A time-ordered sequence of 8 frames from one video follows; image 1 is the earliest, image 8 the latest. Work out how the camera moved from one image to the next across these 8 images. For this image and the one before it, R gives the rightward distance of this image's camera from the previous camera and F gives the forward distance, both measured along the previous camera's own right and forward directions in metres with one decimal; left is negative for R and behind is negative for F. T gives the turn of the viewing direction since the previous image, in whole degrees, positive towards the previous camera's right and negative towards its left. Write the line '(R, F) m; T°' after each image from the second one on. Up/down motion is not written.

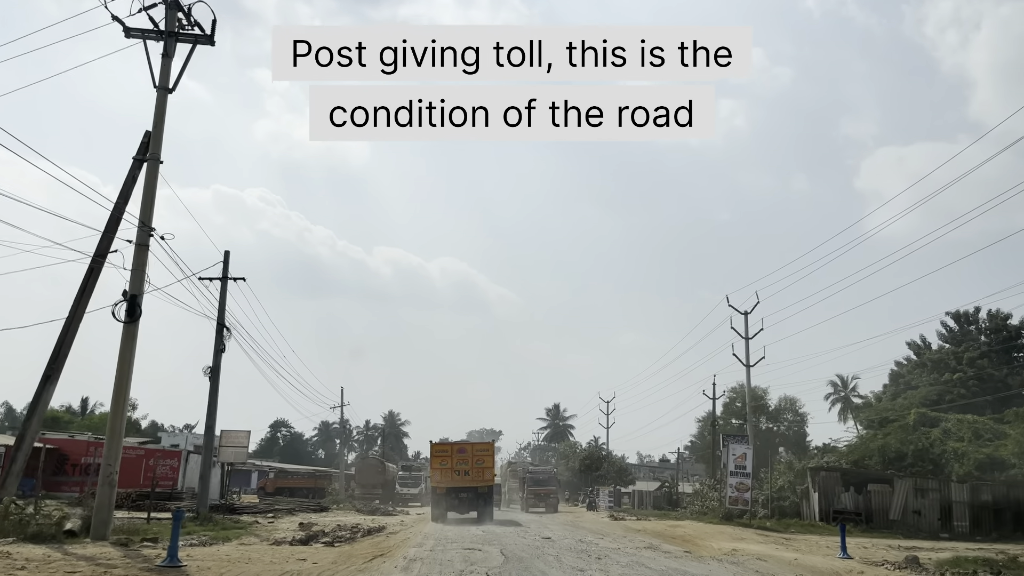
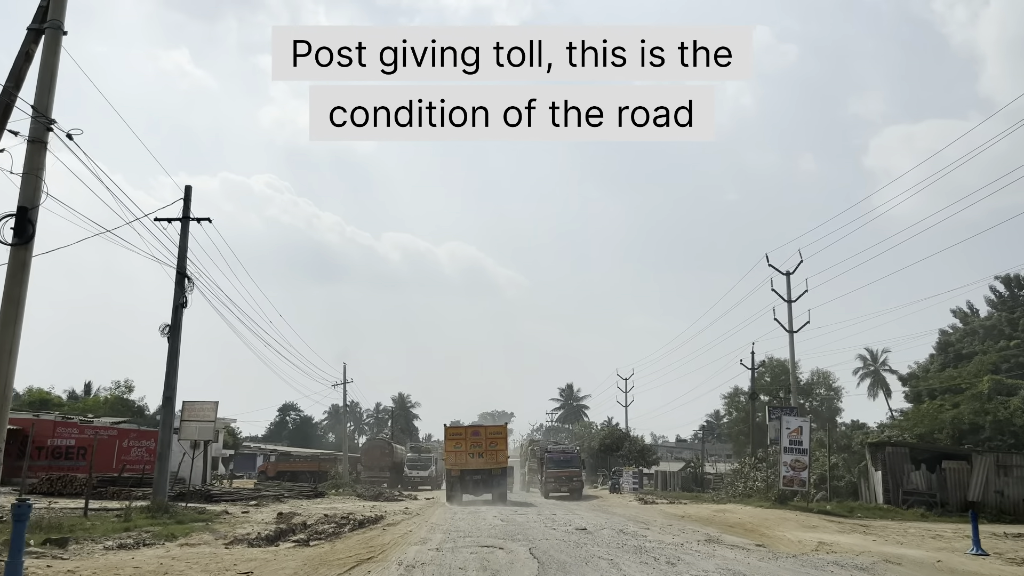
(-0.4, +4.9) m; -1°
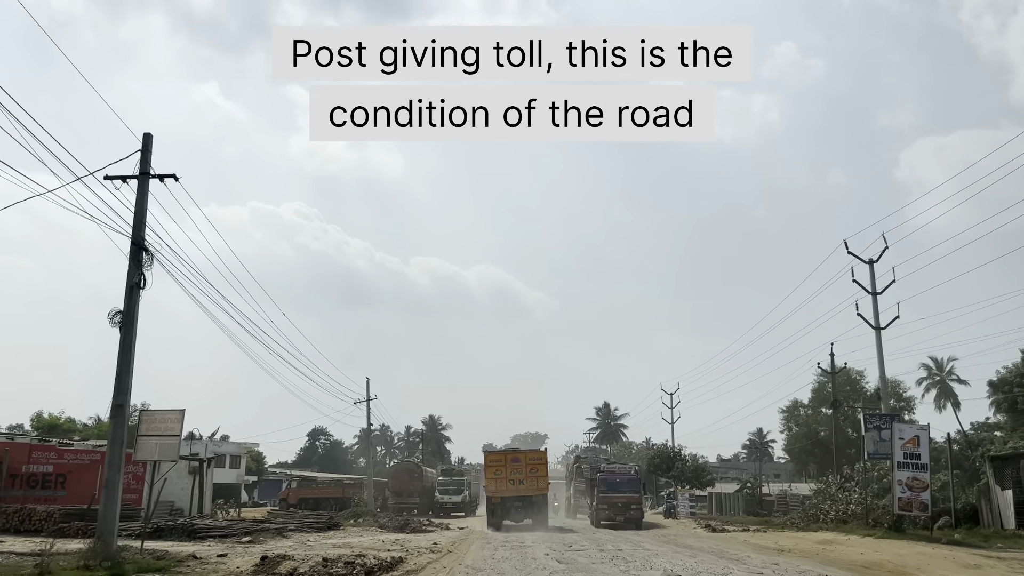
(-0.6, +5.3) m; -2°
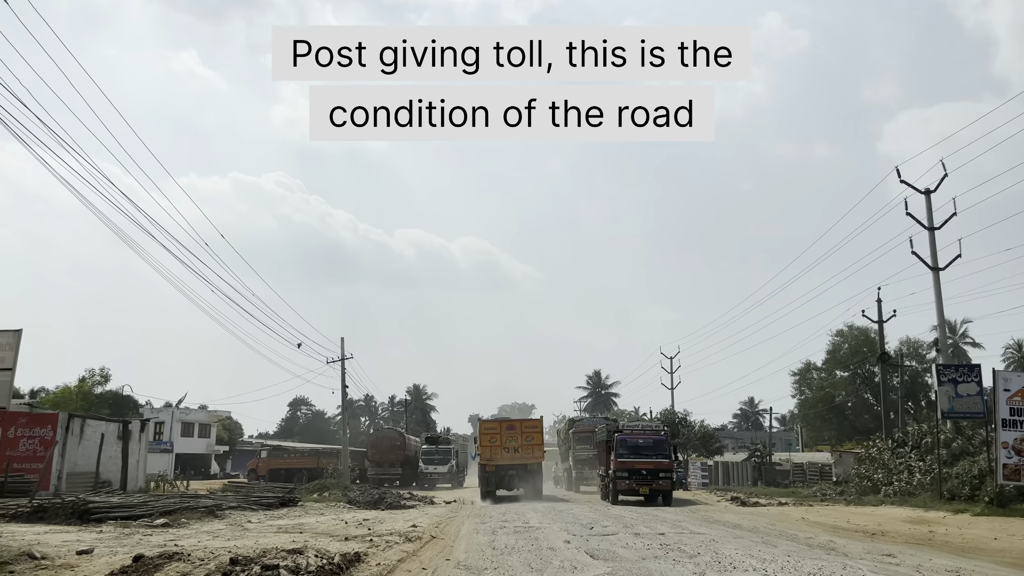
(-0.5, +5.9) m; +1°
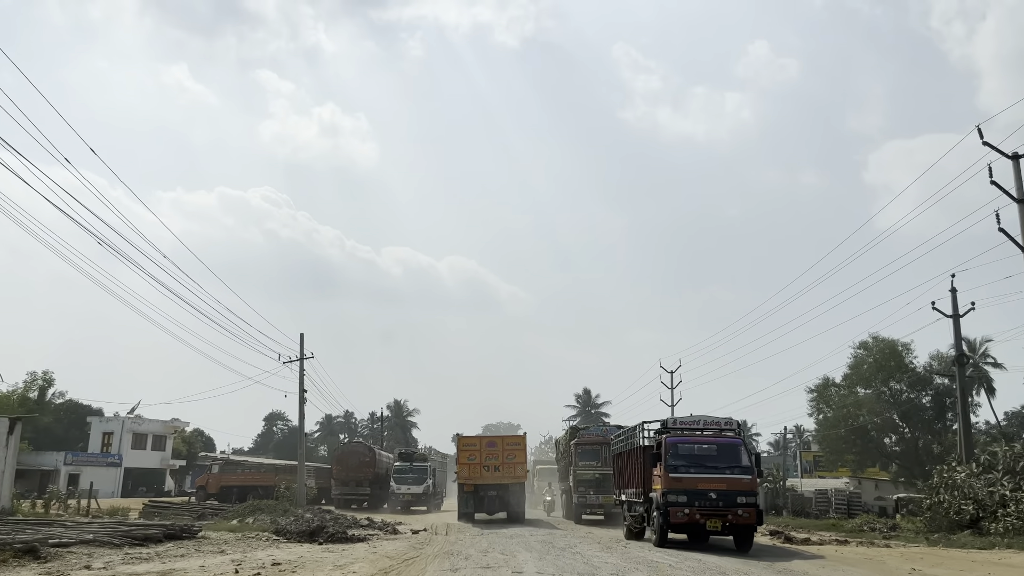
(-0.1, +6.5) m; +1°
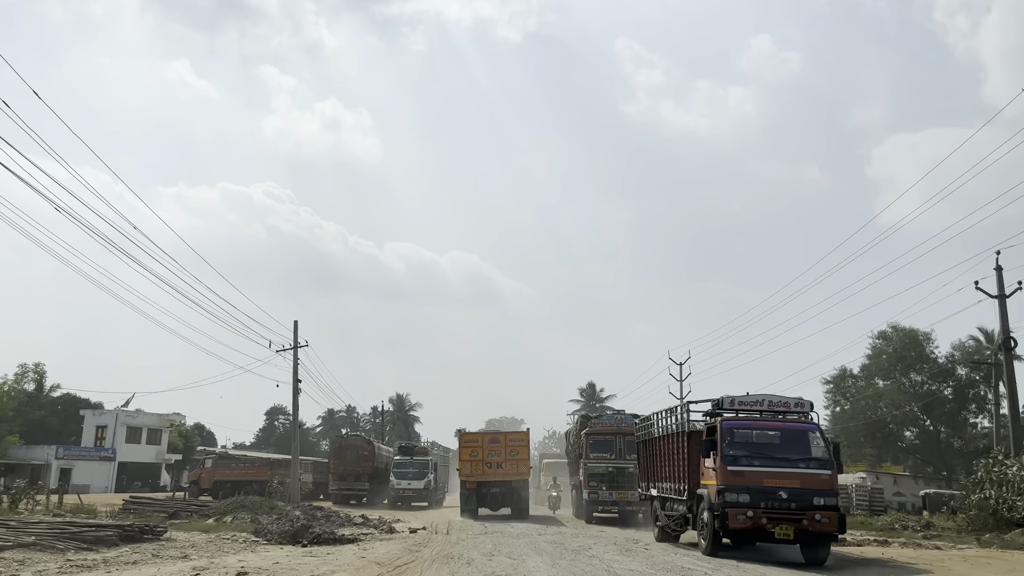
(-0.1, +2.2) m; 0°
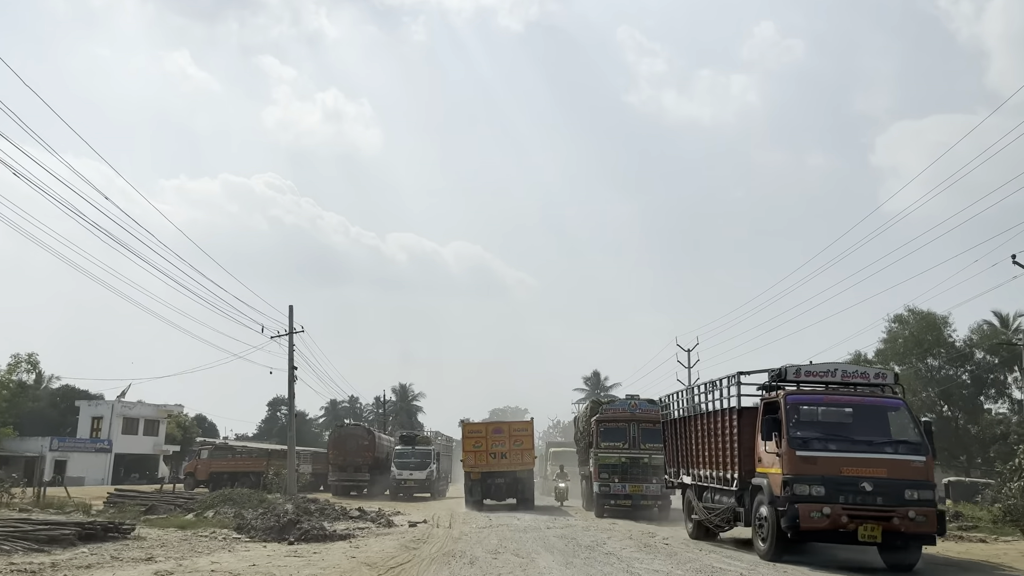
(-0.1, +1.6) m; 0°
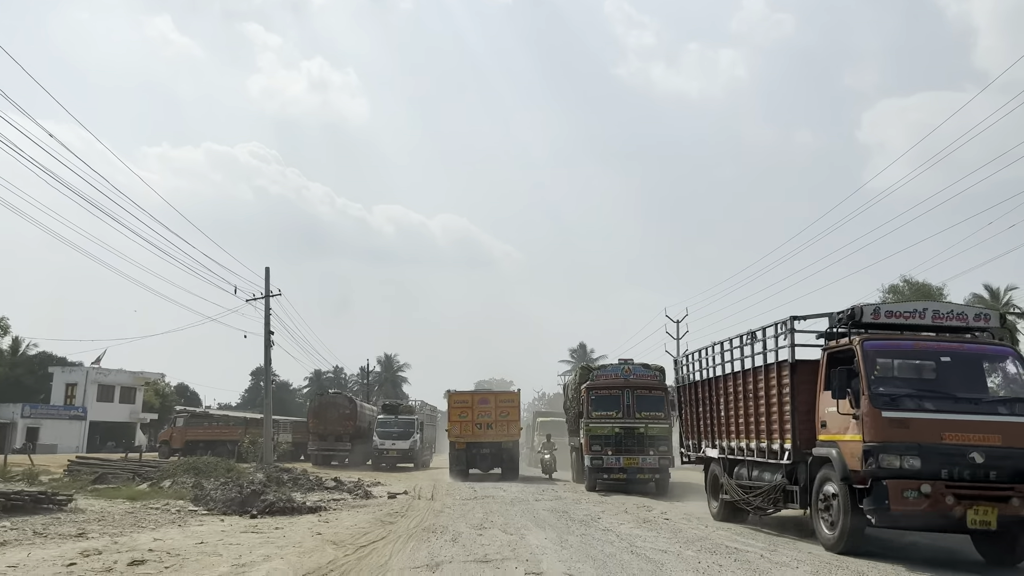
(-0.1, +1.6) m; +1°
